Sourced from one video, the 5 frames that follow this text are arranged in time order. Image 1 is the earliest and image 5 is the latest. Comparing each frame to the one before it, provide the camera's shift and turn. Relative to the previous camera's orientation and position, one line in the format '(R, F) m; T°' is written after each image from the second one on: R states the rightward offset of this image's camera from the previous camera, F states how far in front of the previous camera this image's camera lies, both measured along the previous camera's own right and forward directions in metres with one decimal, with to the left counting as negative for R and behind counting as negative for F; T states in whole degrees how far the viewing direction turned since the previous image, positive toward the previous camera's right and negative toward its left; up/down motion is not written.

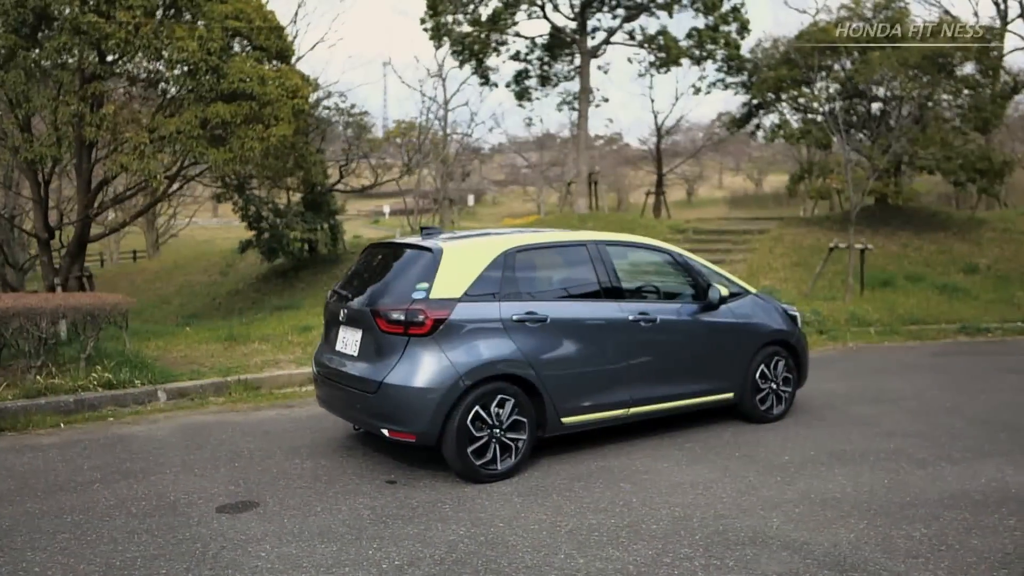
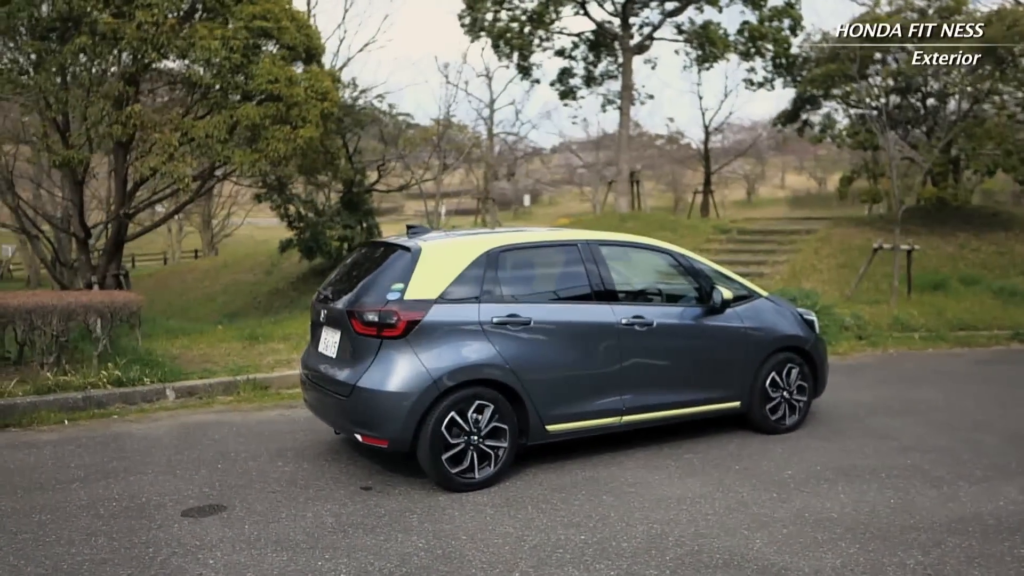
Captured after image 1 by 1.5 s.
(+0.5, +0.2) m; -4°
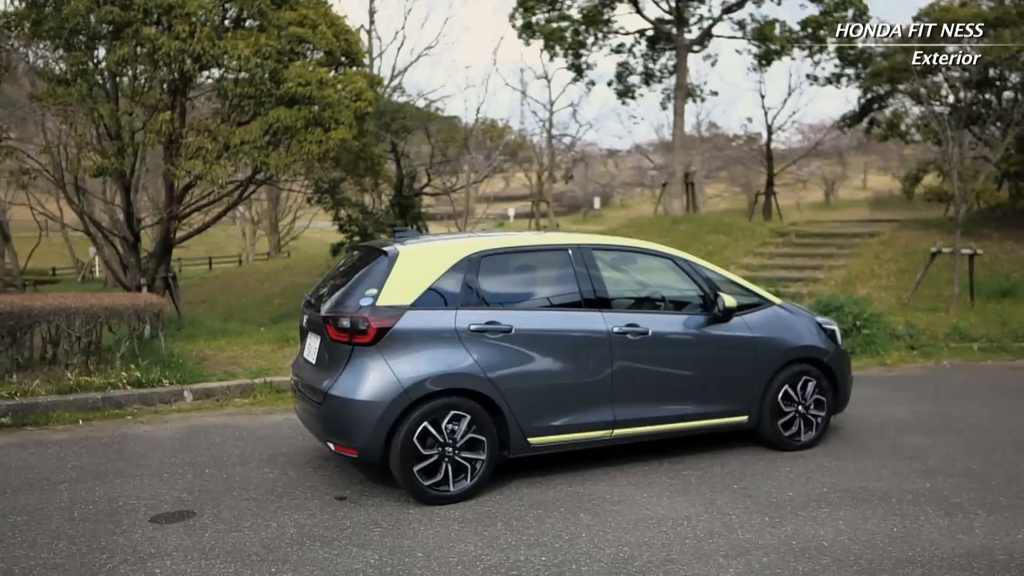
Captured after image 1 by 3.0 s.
(+0.6, +0.2) m; -5°
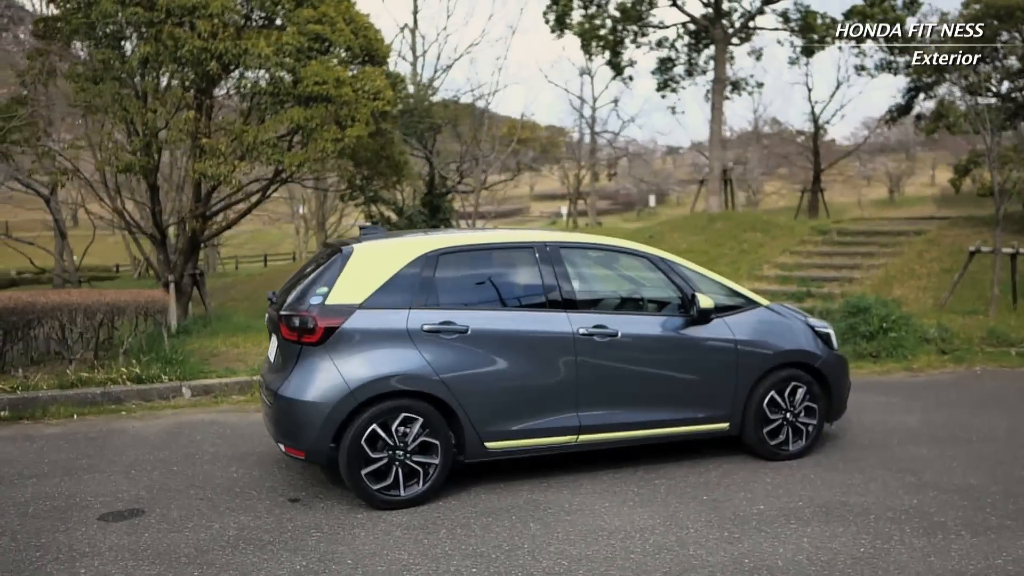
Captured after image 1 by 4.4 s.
(+0.6, +0.2) m; -4°
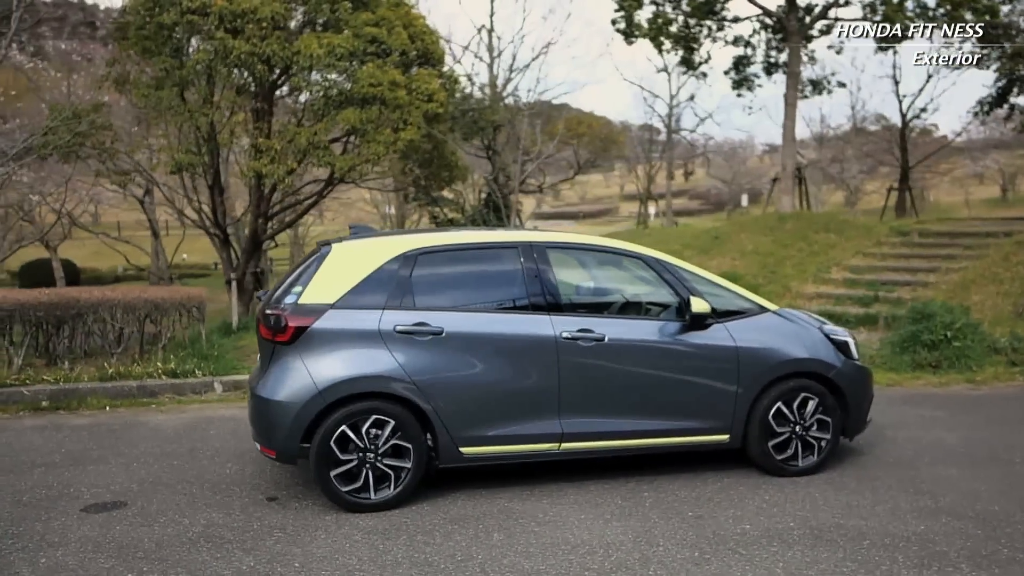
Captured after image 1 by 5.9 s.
(+0.7, +0.2) m; -7°
